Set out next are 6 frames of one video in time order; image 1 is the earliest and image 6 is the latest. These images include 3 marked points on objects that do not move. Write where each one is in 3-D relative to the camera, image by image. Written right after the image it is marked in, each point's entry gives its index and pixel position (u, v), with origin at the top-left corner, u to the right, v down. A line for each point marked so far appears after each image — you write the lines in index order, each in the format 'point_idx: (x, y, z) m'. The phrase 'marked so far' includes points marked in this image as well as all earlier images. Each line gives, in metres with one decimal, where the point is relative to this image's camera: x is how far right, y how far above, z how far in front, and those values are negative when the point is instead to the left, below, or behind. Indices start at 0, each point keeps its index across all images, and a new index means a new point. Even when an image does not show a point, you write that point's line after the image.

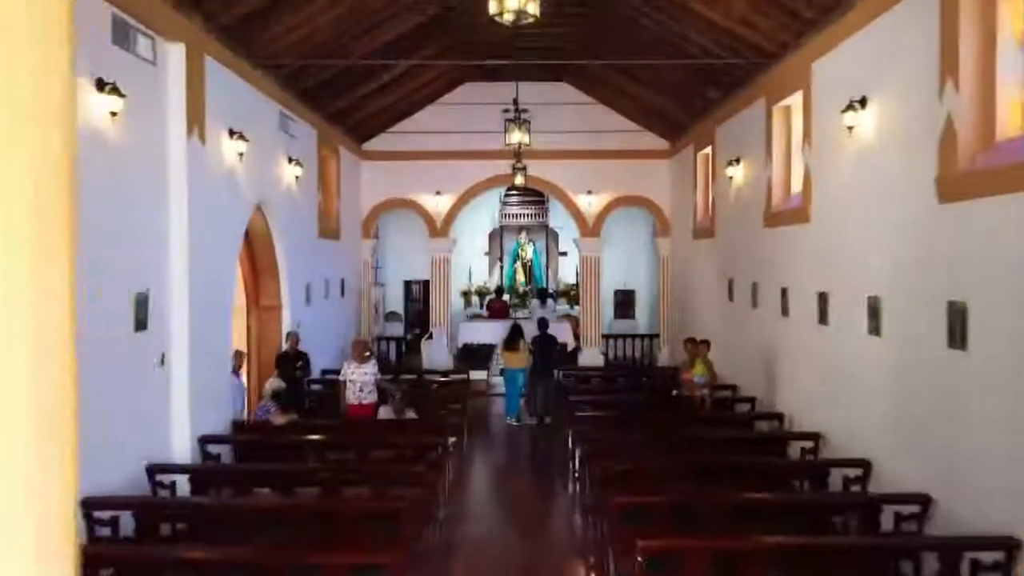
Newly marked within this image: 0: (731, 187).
0: (+3.2, +1.5, +11.8) m
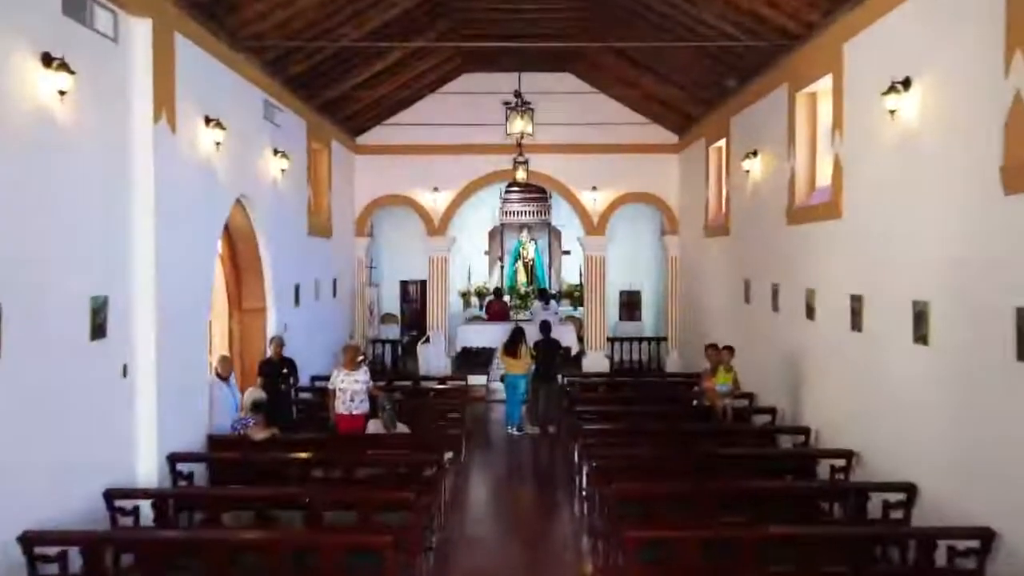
0: (+3.2, +1.4, +11.0) m
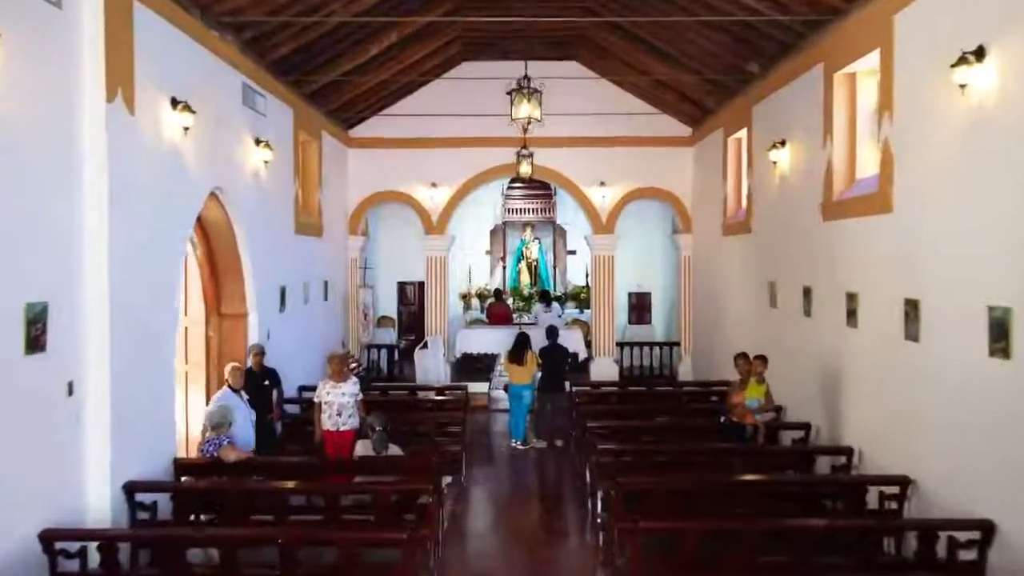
0: (+3.3, +1.4, +10.1) m
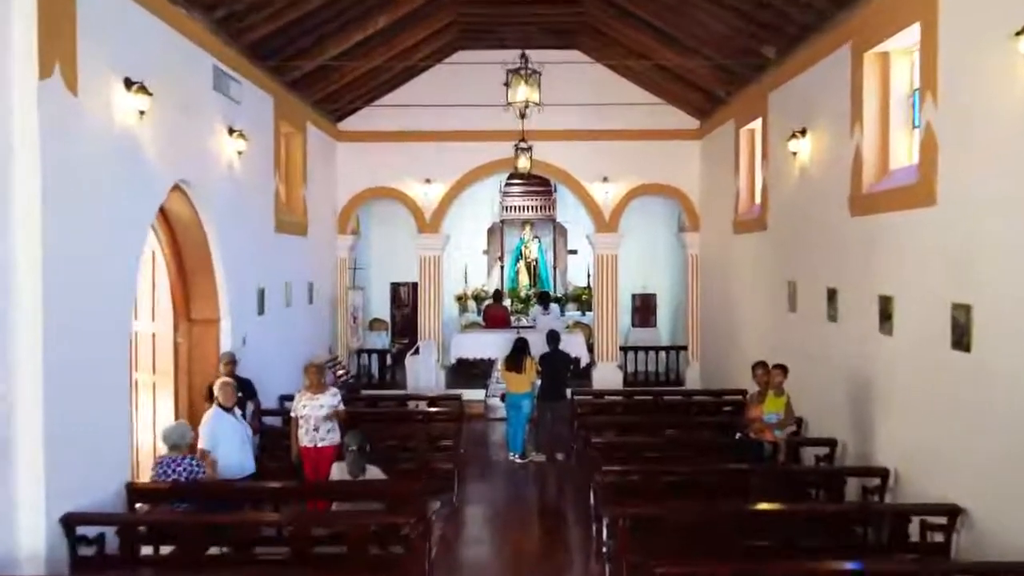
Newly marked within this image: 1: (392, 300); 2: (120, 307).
0: (+3.2, +1.4, +9.3) m
1: (-2.3, -0.3, +15.8) m
2: (-3.1, -0.1, +6.4) m
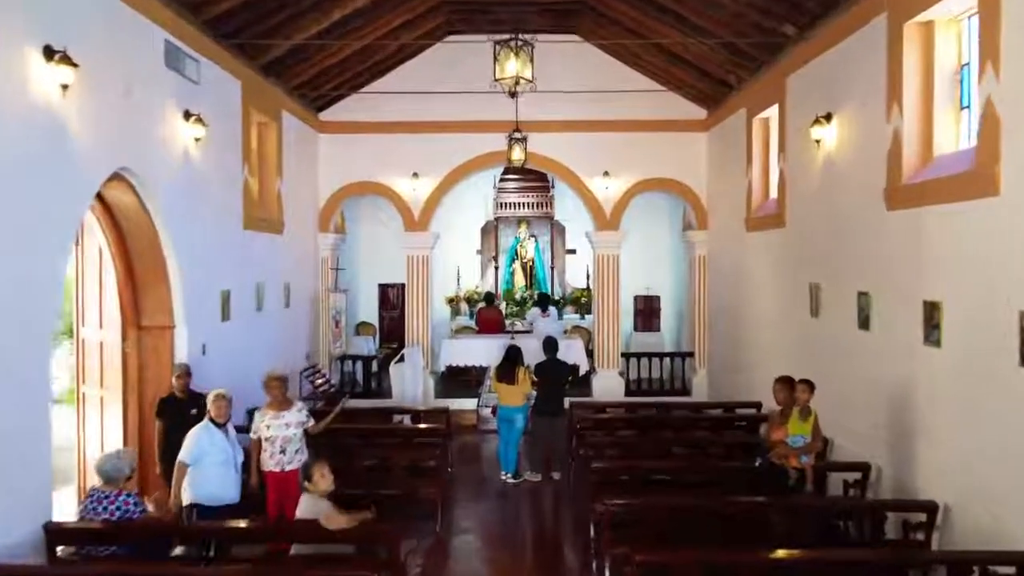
0: (+3.1, +1.4, +8.4) m
1: (-2.4, -0.3, +14.8) m
2: (-3.2, -0.2, +5.5) m
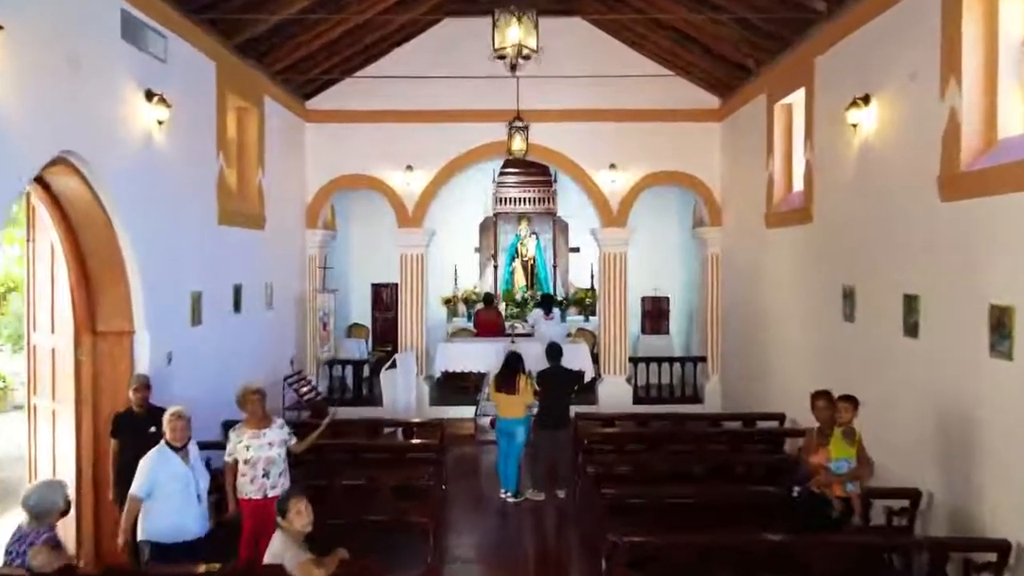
0: (+3.1, +1.3, +7.5) m
1: (-2.4, -0.3, +14.0) m
2: (-3.2, -0.2, +4.6) m
